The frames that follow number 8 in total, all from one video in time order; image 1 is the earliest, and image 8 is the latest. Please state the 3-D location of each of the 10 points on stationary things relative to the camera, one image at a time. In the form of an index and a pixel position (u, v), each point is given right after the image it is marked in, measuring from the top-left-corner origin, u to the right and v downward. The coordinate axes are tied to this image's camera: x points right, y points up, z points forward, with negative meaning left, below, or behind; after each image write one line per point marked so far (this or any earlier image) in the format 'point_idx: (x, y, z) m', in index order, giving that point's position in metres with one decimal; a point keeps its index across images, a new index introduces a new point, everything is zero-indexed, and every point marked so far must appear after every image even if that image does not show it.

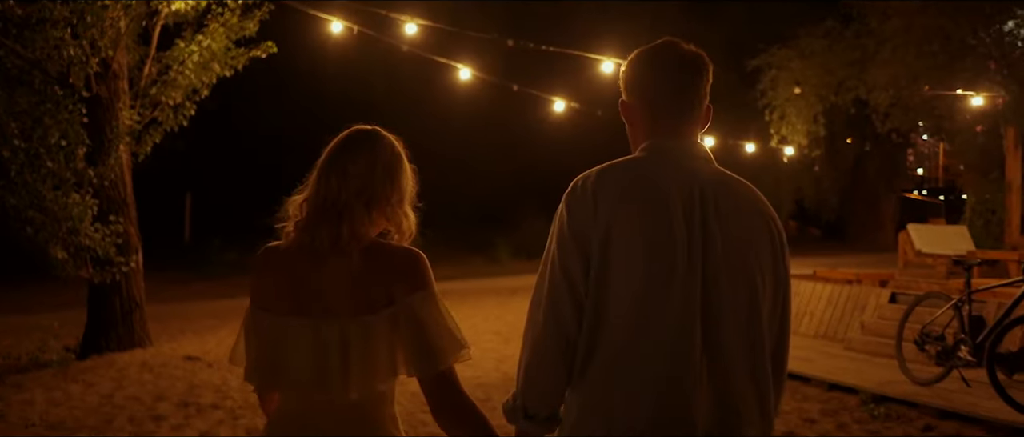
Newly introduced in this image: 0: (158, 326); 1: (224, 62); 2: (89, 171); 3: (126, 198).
0: (-4.7, -1.4, +14.1) m
1: (-3.1, +1.7, +11.4) m
2: (-4.0, +0.4, +9.9) m
3: (-3.9, +0.2, +10.6) m
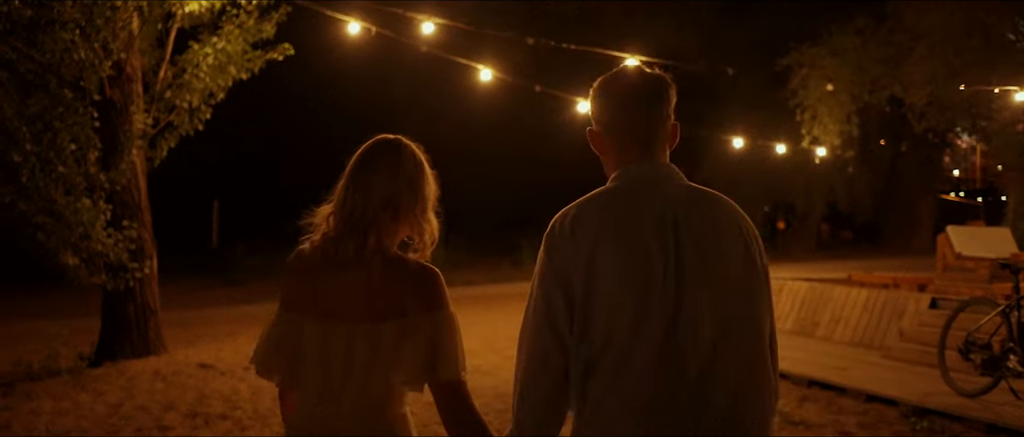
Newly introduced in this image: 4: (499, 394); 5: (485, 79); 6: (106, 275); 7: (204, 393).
0: (-4.4, -1.5, +13.9) m
1: (-2.8, +1.6, +11.2) m
2: (-3.8, +0.4, +9.7) m
3: (-3.6, +0.2, +10.4) m
4: (-0.1, -1.4, +8.9) m
5: (-0.4, +1.8, +14.0) m
6: (-3.8, -0.5, +10.0) m
7: (-2.5, -1.4, +8.4) m
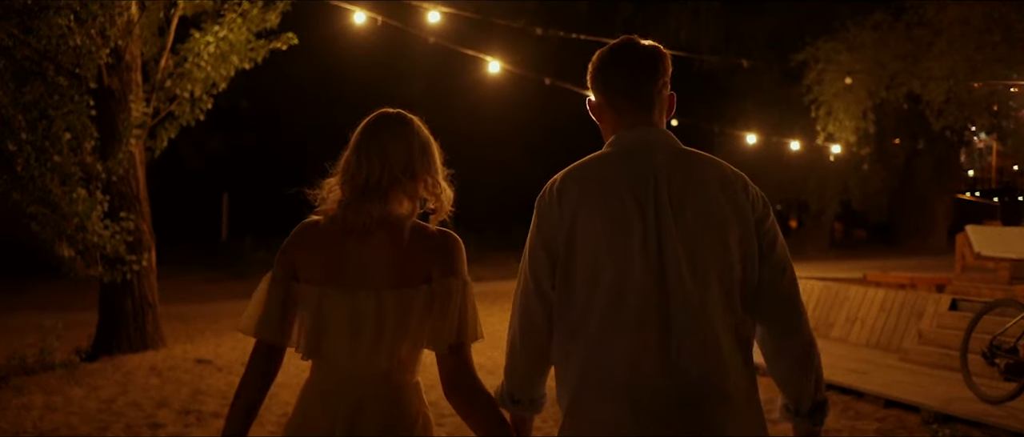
0: (-4.3, -1.4, +13.7) m
1: (-2.7, +1.7, +10.9) m
2: (-3.7, +0.5, +9.5) m
3: (-3.6, +0.2, +10.1) m
4: (-0.1, -1.4, +8.6) m
5: (-0.2, +1.9, +13.7) m
6: (-3.8, -0.4, +9.8) m
7: (-2.4, -1.3, +8.2) m
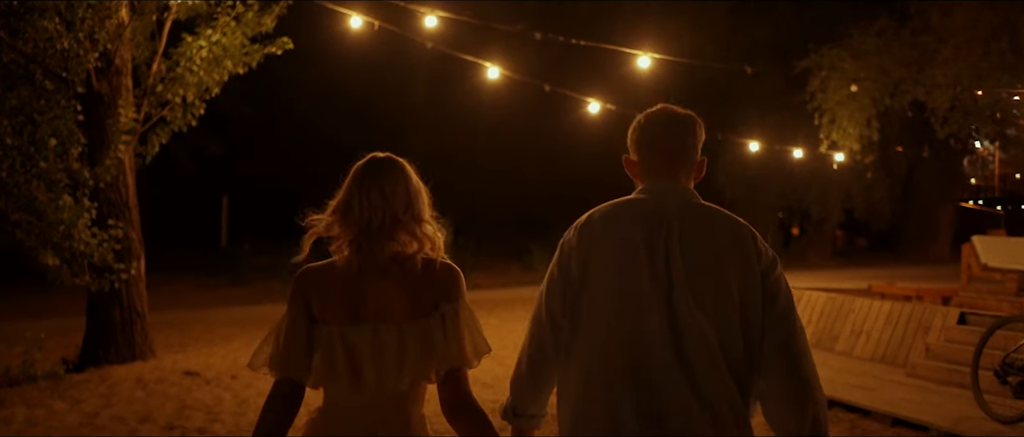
0: (-4.3, -1.5, +13.5) m
1: (-2.8, +1.6, +10.7) m
2: (-3.7, +0.4, +9.2) m
3: (-3.6, +0.2, +9.9) m
4: (-0.1, -1.4, +8.3) m
5: (-0.2, +1.8, +13.5) m
6: (-3.8, -0.5, +9.5) m
7: (-2.5, -1.4, +8.0) m
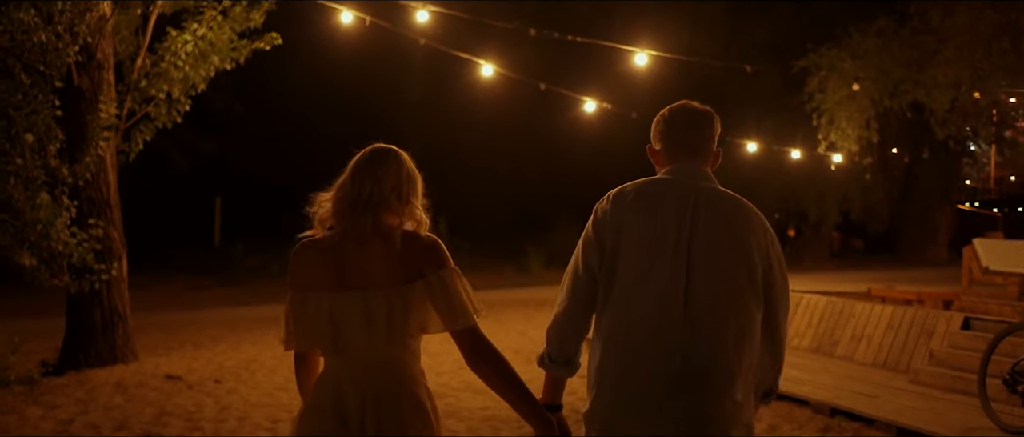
0: (-4.4, -1.4, +13.2) m
1: (-2.8, +1.6, +10.4) m
2: (-3.8, +0.4, +9.0) m
3: (-3.7, +0.2, +9.6) m
4: (-0.2, -1.4, +8.1) m
5: (-0.3, +1.8, +13.2) m
6: (-3.8, -0.5, +9.3) m
7: (-2.5, -1.4, +7.7) m
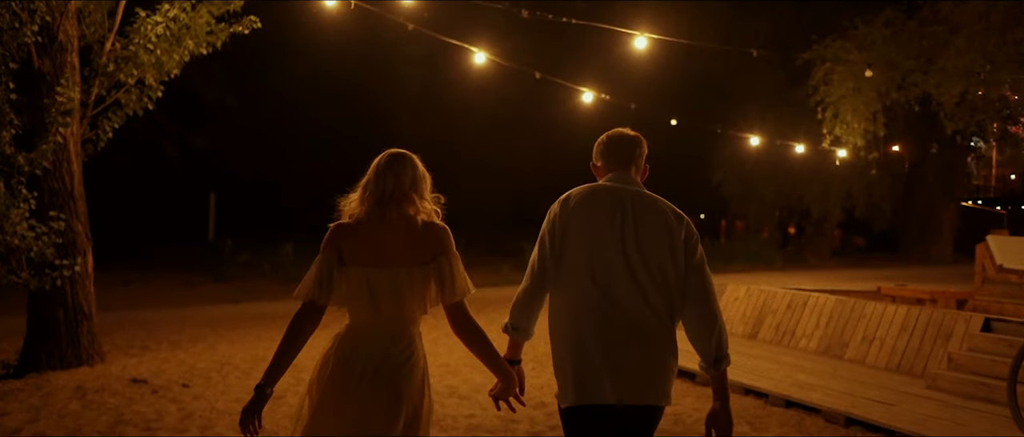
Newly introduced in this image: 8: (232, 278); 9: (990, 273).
0: (-4.5, -1.4, +12.6) m
1: (-2.9, +1.7, +9.8) m
2: (-3.9, +0.5, +8.4) m
3: (-3.7, +0.2, +9.0) m
4: (-0.3, -1.4, +7.5) m
5: (-0.4, +1.9, +12.6) m
6: (-3.9, -0.4, +8.7) m
7: (-2.6, -1.3, +7.1) m
8: (-5.3, -1.1, +19.8) m
9: (+5.0, -0.6, +11.1) m
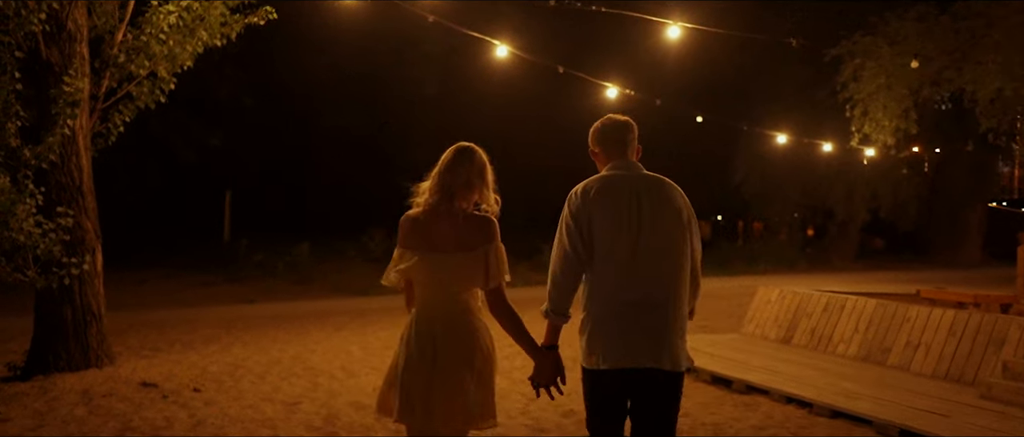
0: (-4.3, -1.3, +12.3) m
1: (-2.7, +1.7, +9.5) m
2: (-3.7, +0.5, +8.0) m
3: (-3.5, +0.3, +8.7) m
4: (-0.1, -1.4, +7.1) m
5: (-0.1, +1.9, +12.2) m
6: (-3.7, -0.4, +8.3) m
7: (-2.4, -1.3, +6.7) m
8: (-4.9, -1.1, +19.4) m
9: (+5.3, -0.6, +10.6) m
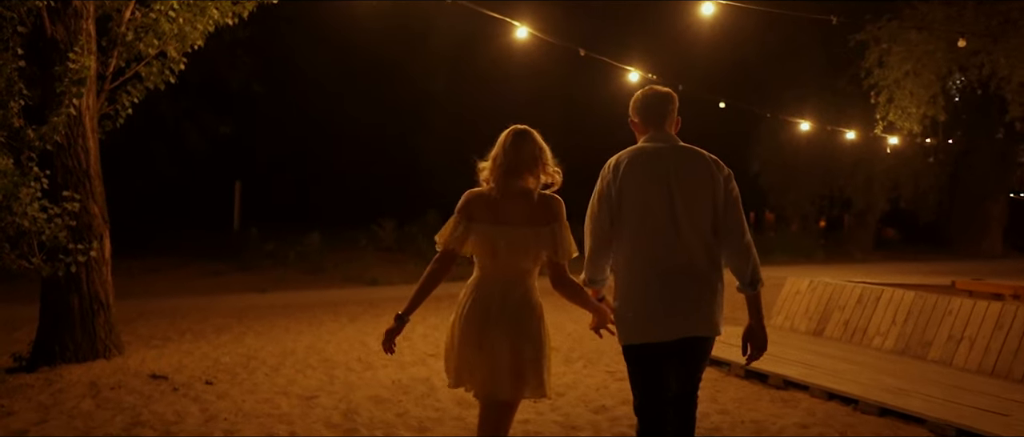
0: (-4.0, -1.2, +11.9) m
1: (-2.5, +1.8, +9.1) m
2: (-3.5, +0.6, +7.7) m
3: (-3.3, +0.4, +8.3) m
4: (+0.1, -1.3, +6.7) m
5: (+0.1, +2.0, +11.8) m
6: (-3.5, -0.3, +8.0) m
7: (-2.2, -1.2, +6.4) m
8: (-4.7, -0.9, +19.1) m
9: (+5.5, -0.5, +10.2) m
